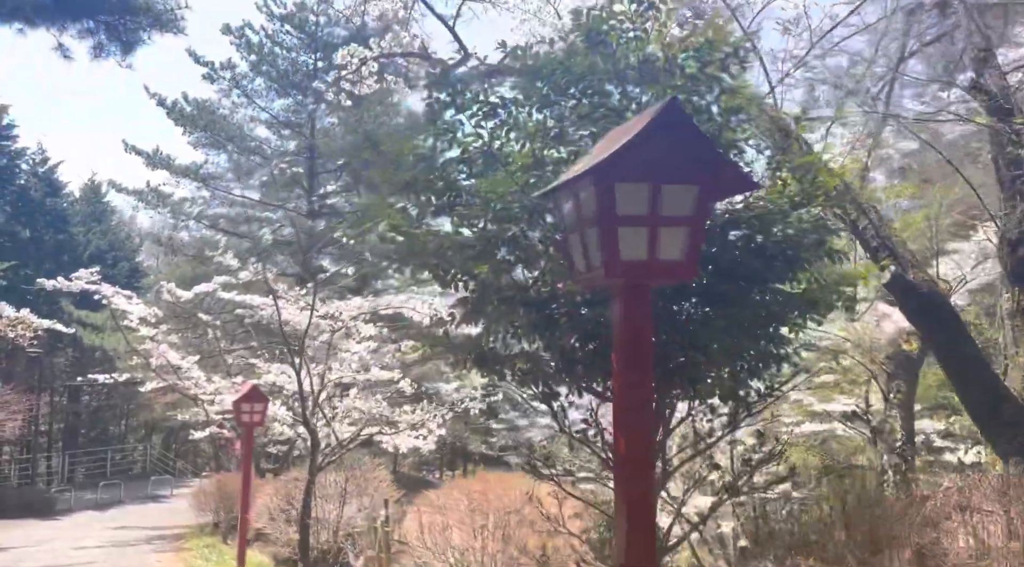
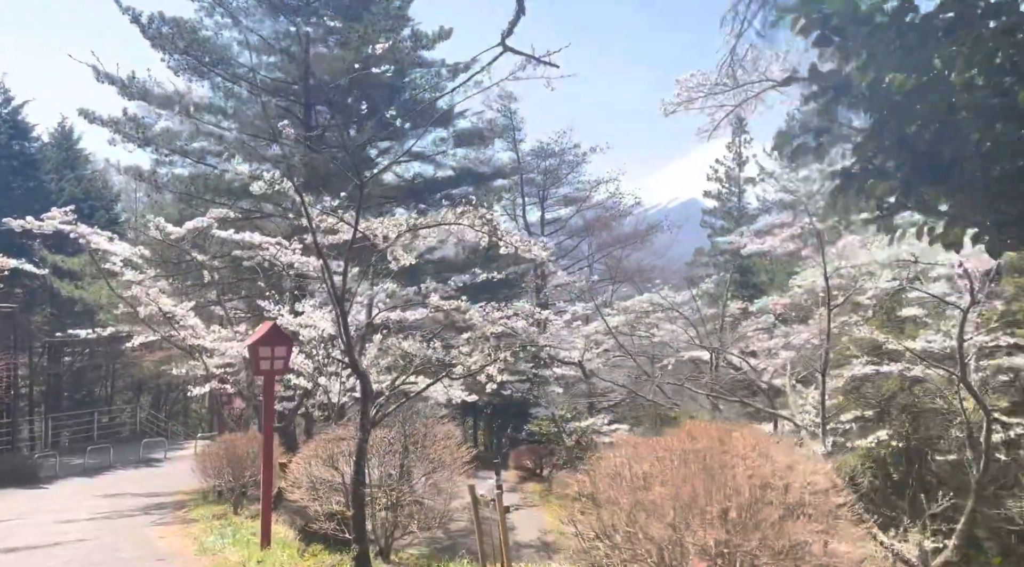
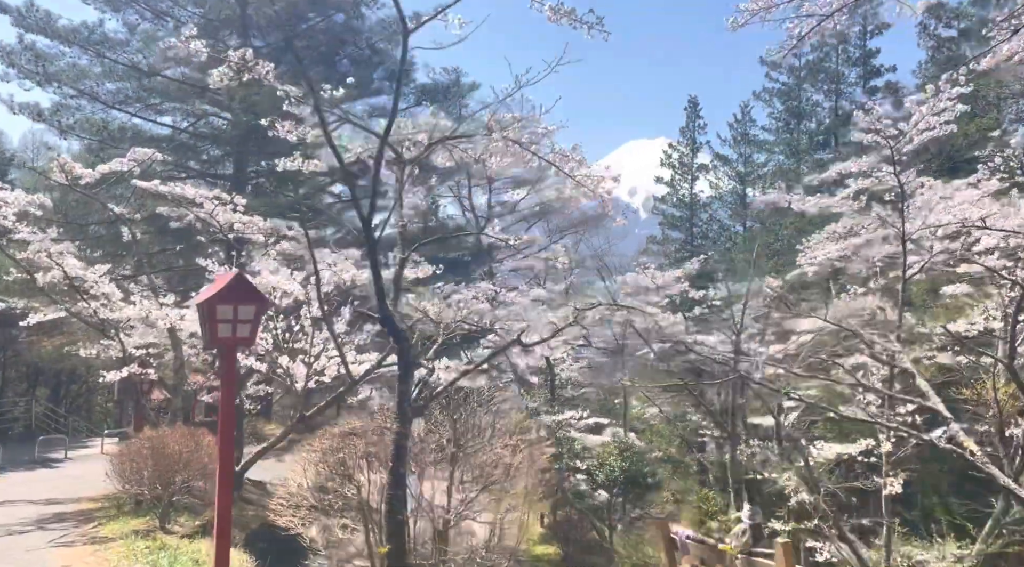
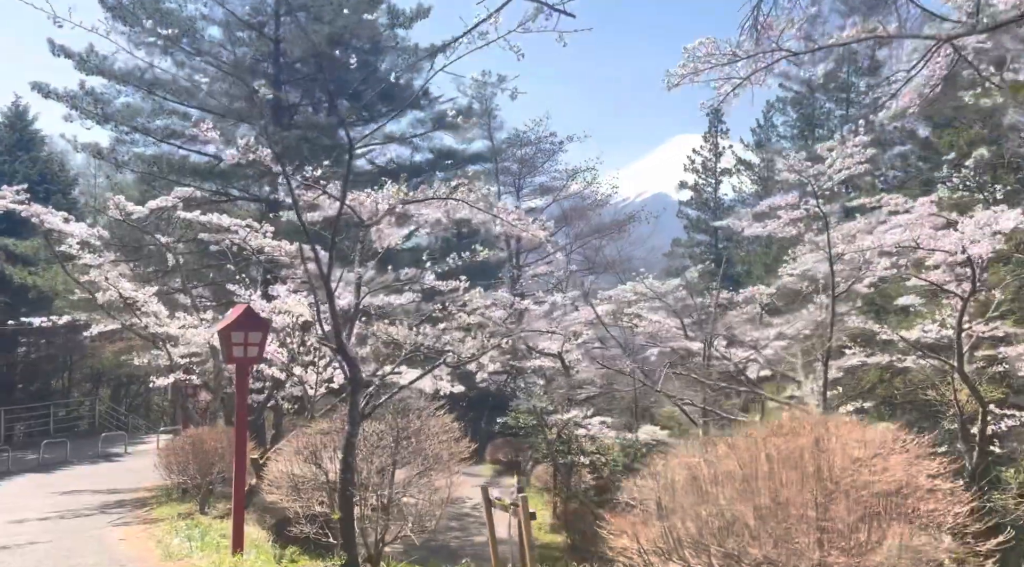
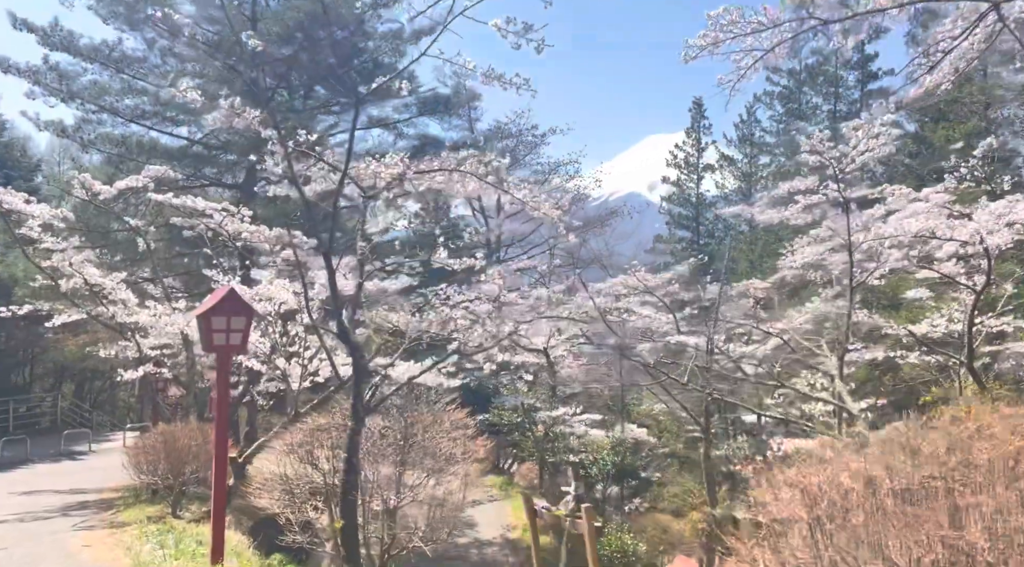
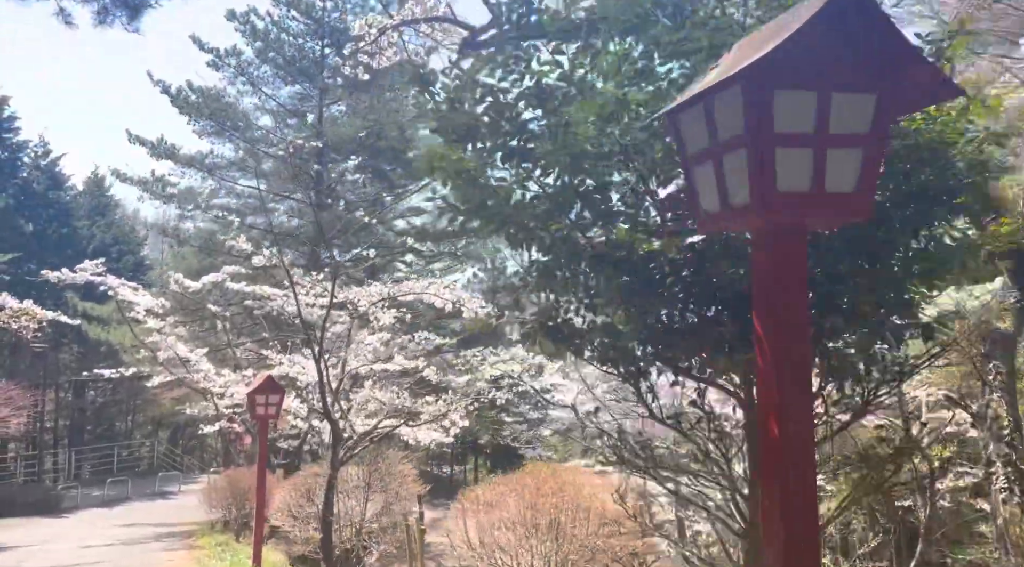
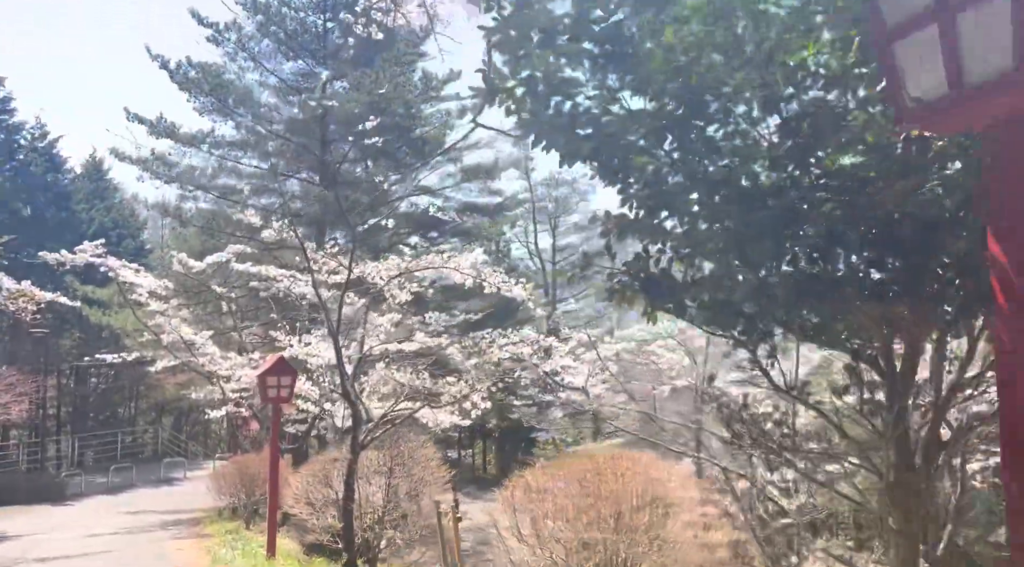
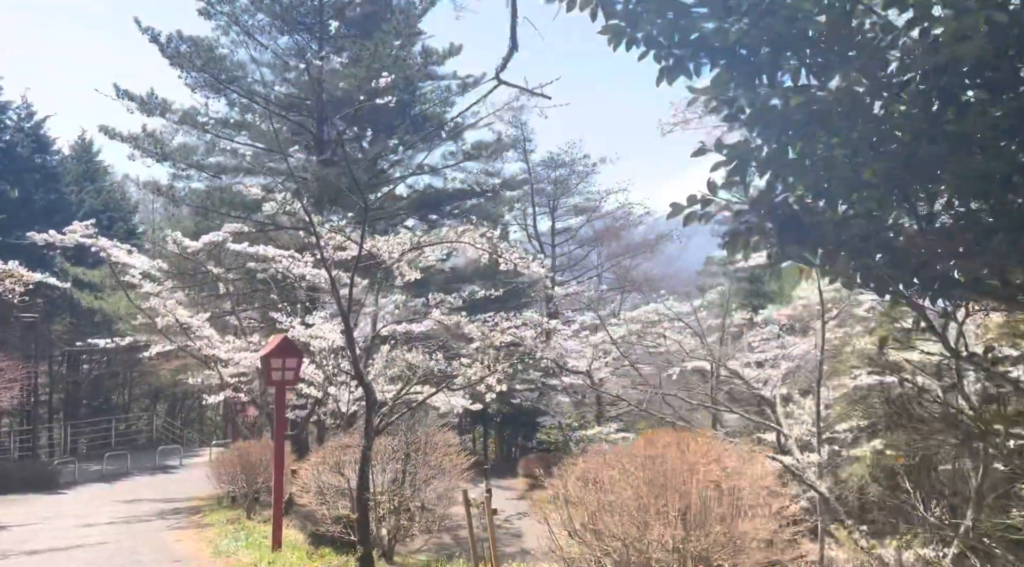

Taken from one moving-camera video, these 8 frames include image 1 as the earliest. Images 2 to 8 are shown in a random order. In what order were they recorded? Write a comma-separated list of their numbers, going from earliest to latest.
6, 7, 8, 2, 4, 5, 3
